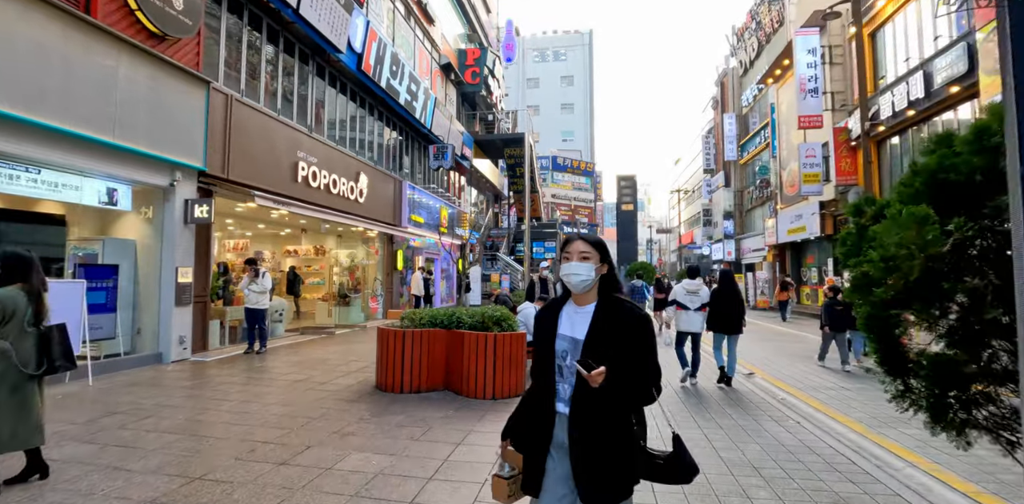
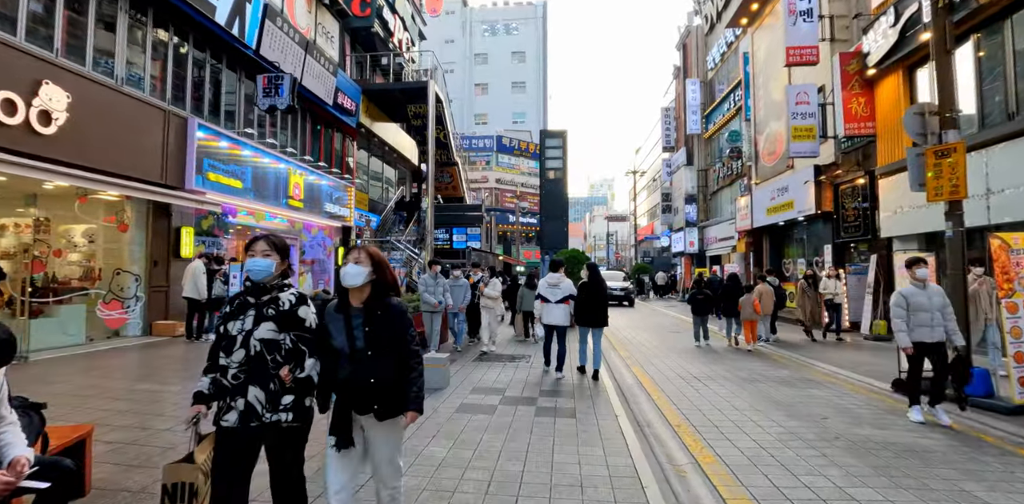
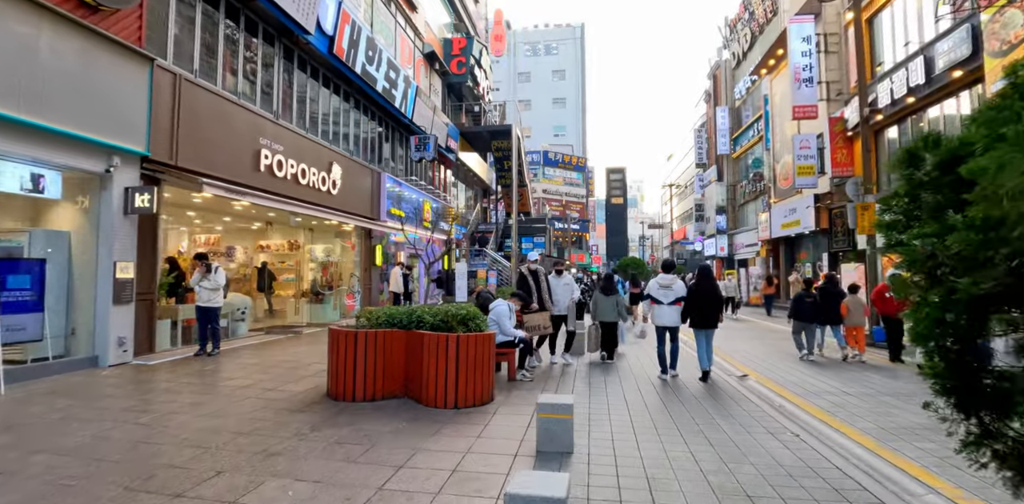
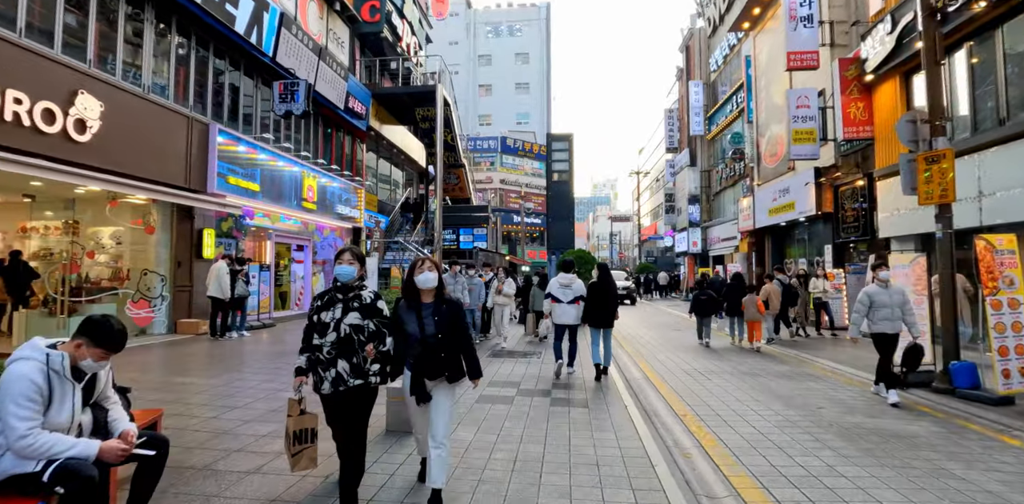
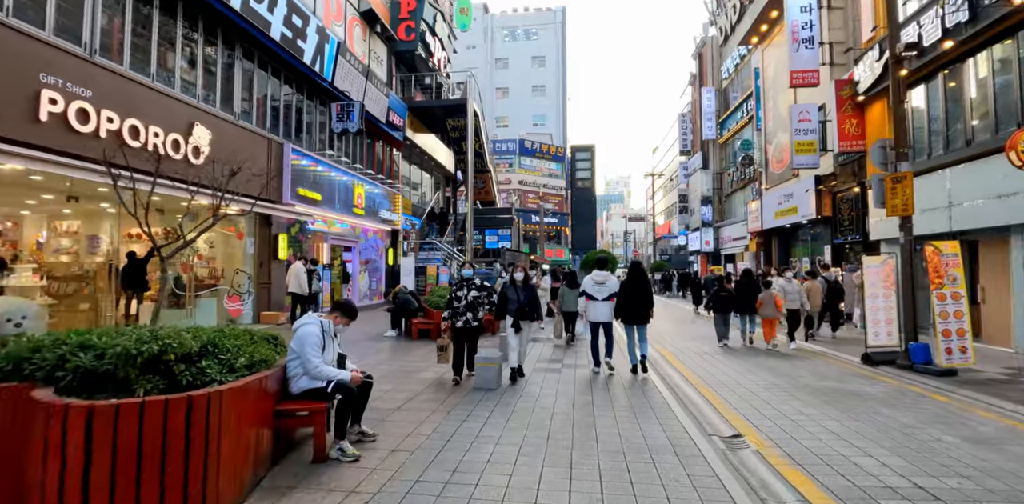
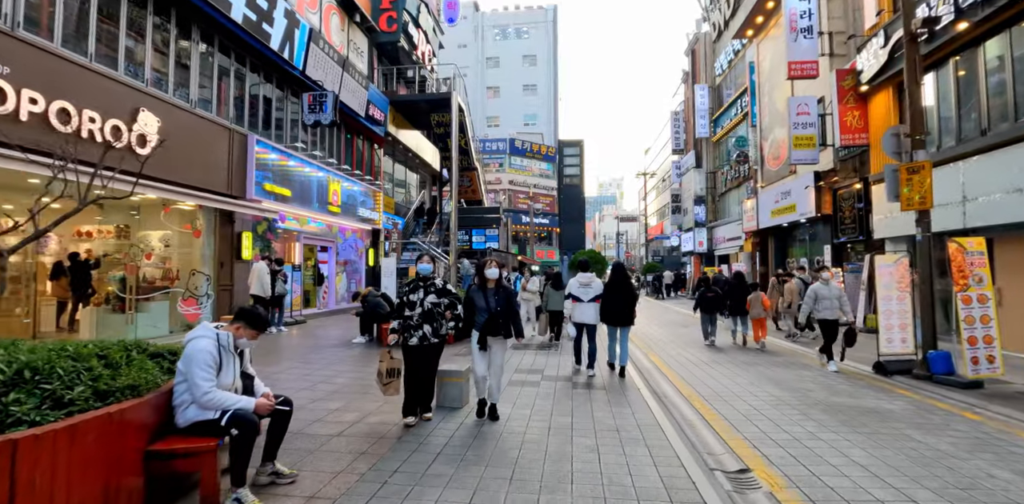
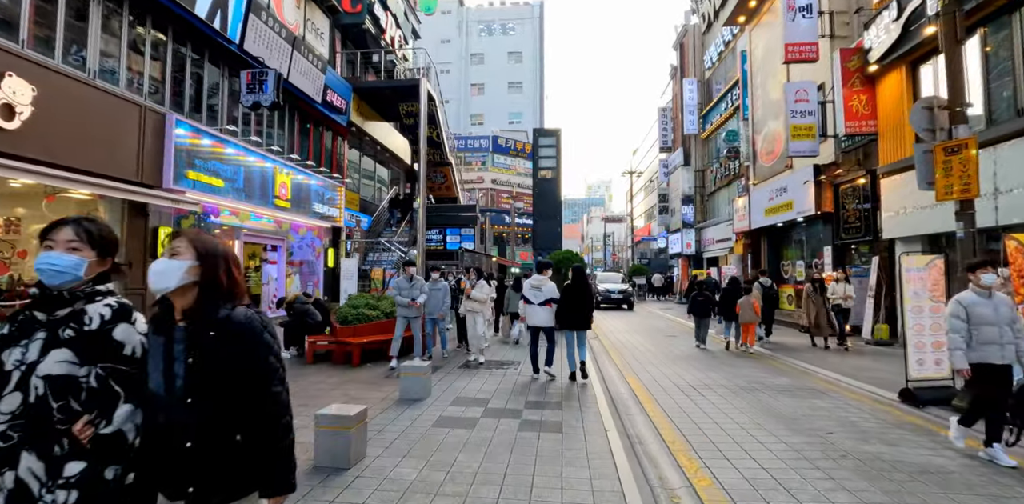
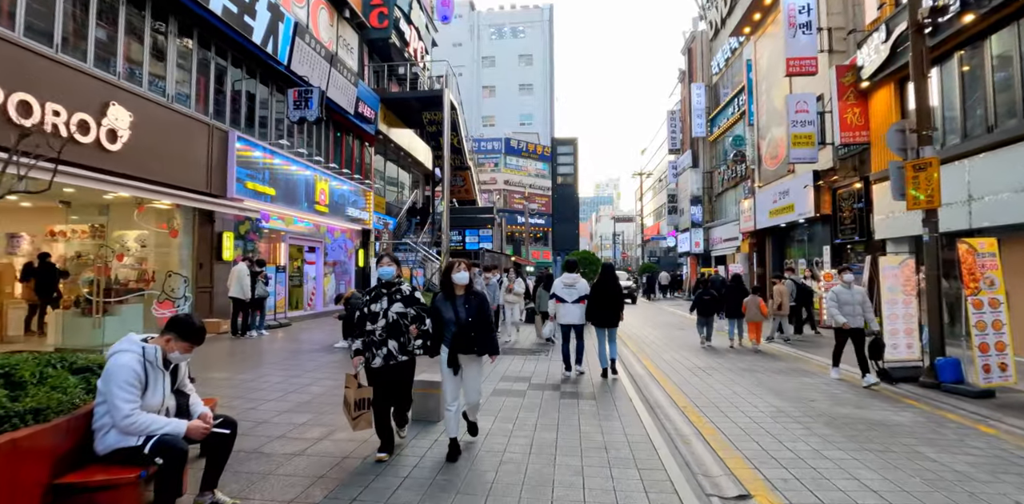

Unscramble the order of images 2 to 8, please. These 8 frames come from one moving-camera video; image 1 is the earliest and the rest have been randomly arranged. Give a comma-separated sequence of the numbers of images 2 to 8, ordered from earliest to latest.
3, 5, 6, 8, 4, 2, 7
